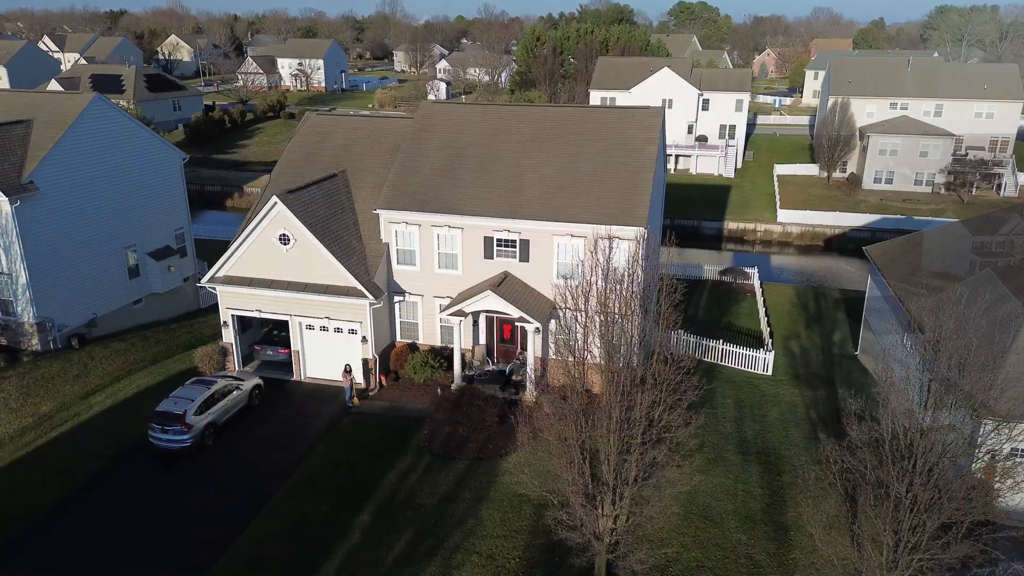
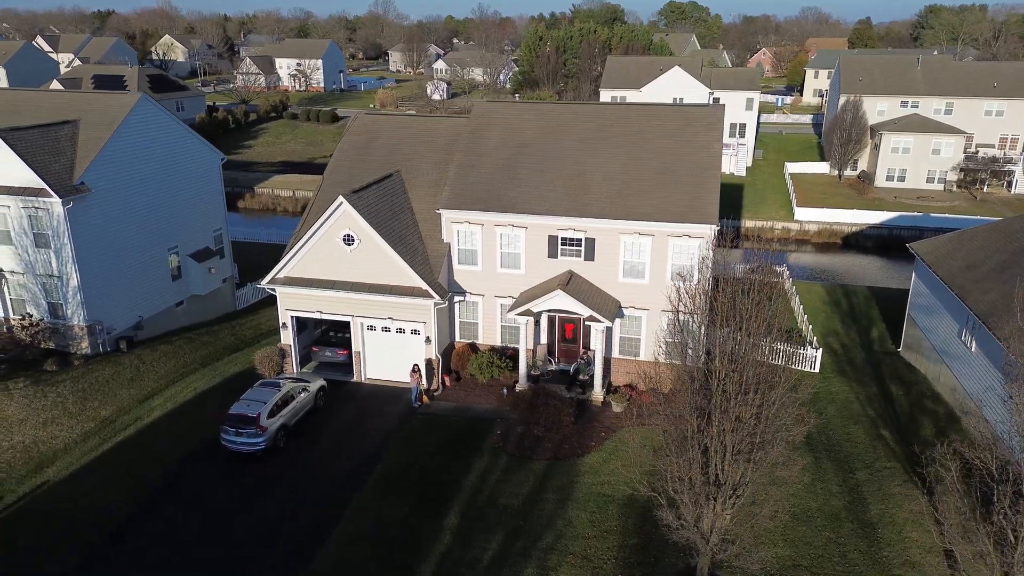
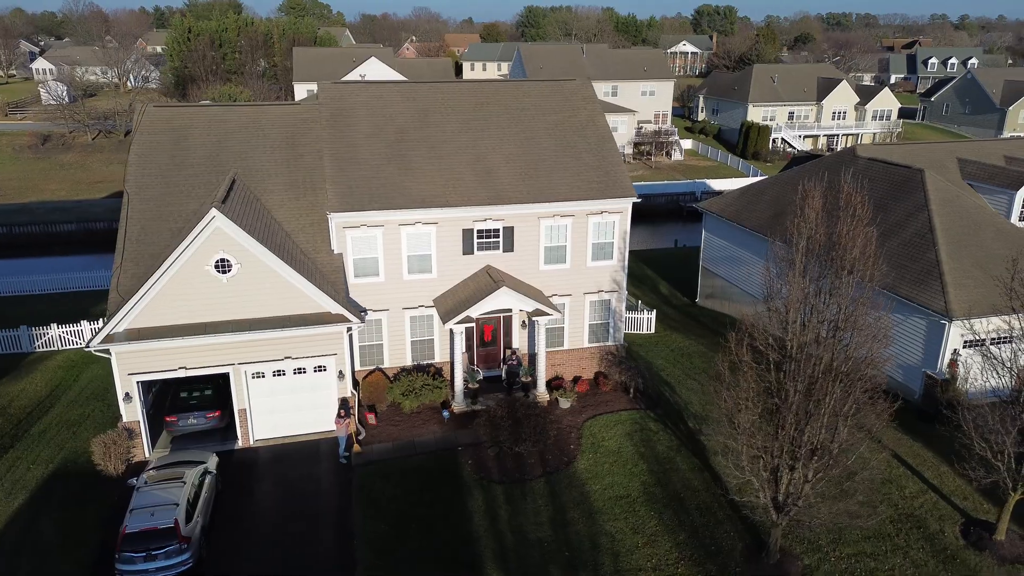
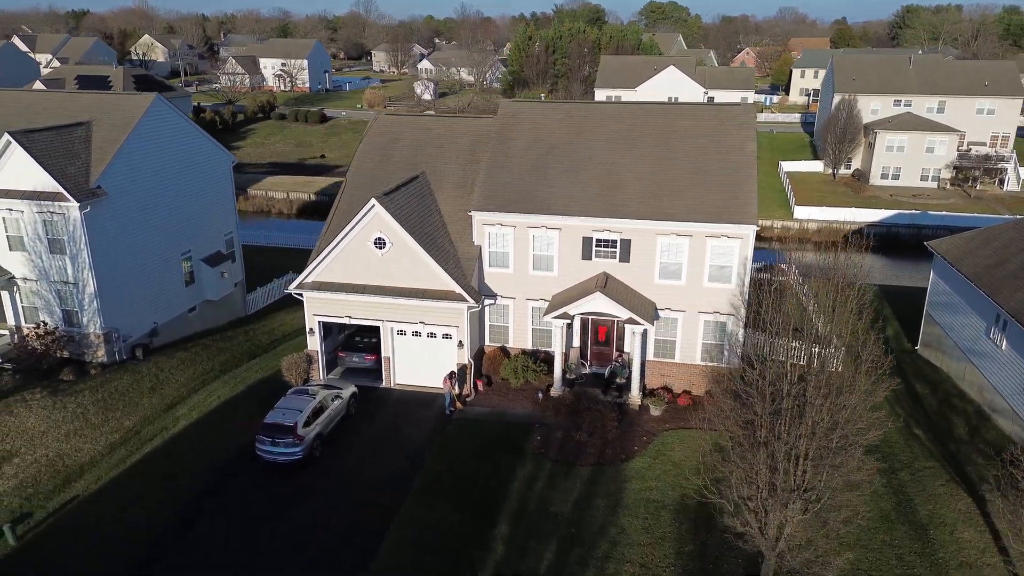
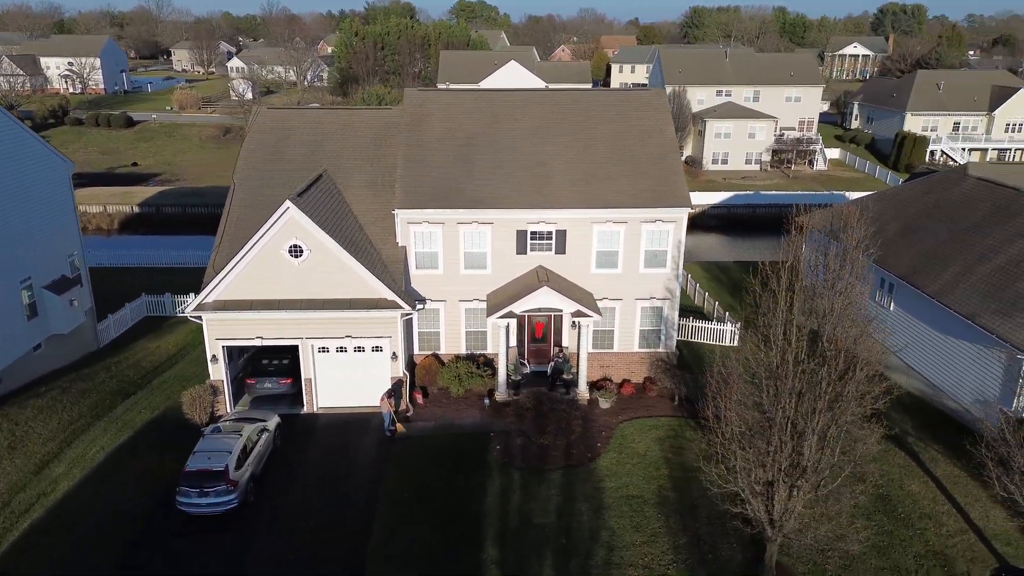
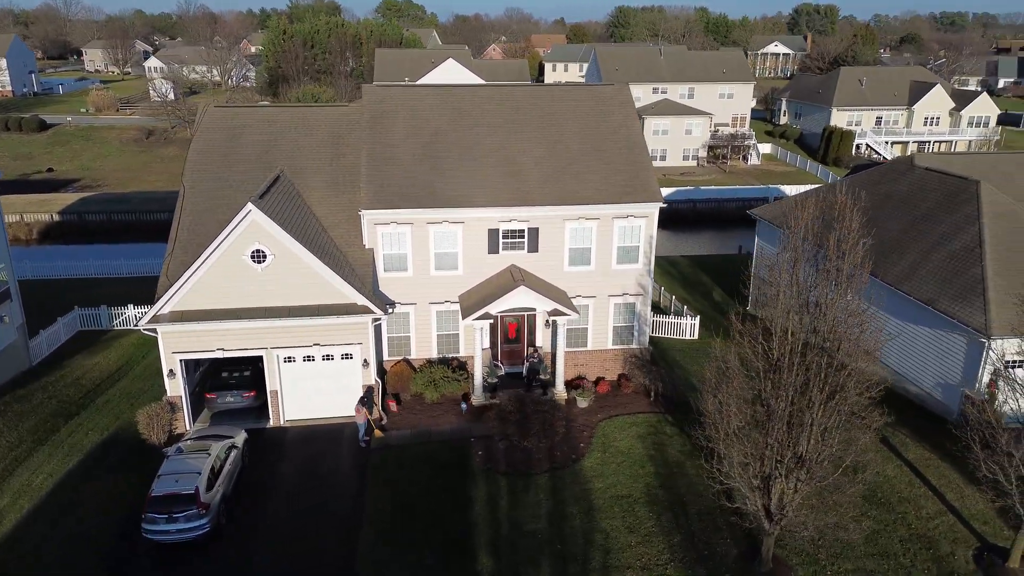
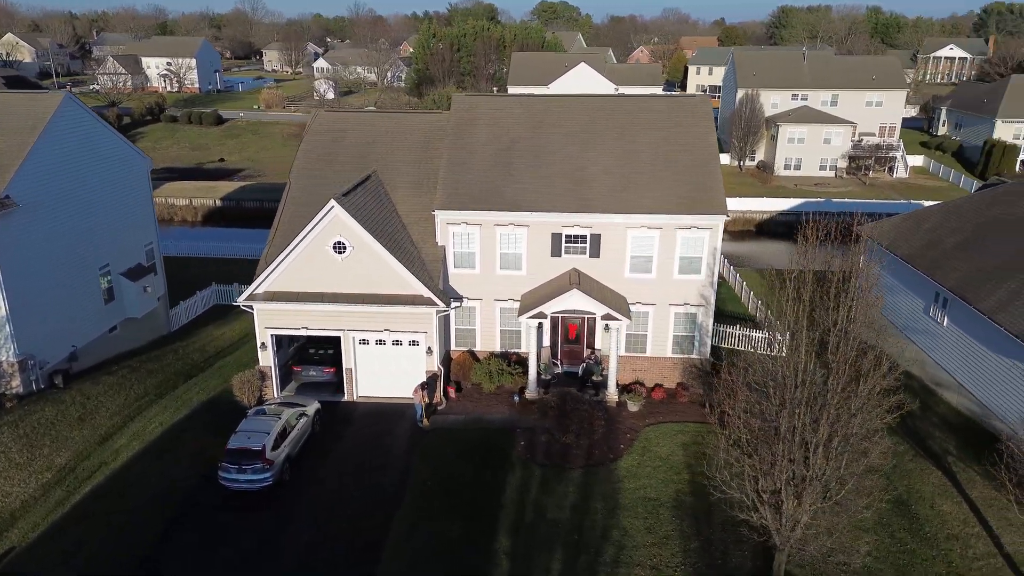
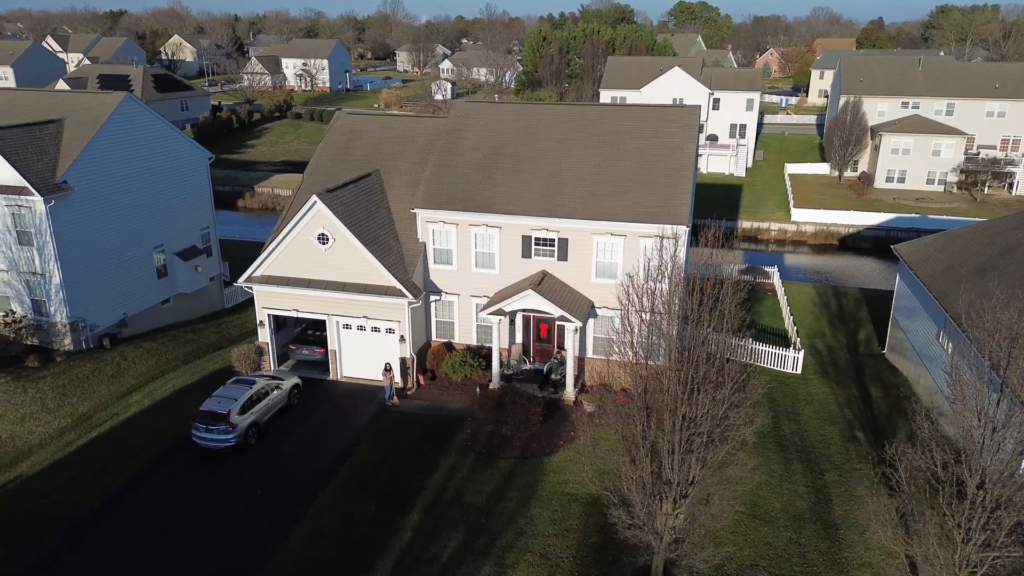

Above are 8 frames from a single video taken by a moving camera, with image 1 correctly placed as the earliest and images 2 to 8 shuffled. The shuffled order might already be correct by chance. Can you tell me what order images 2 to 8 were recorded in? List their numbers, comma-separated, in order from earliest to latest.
8, 2, 4, 7, 5, 6, 3
